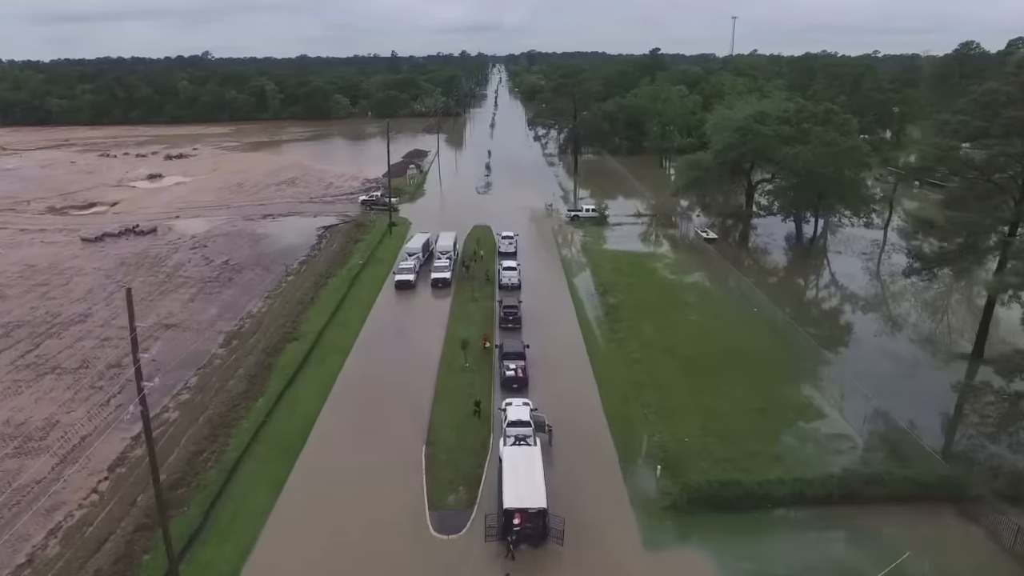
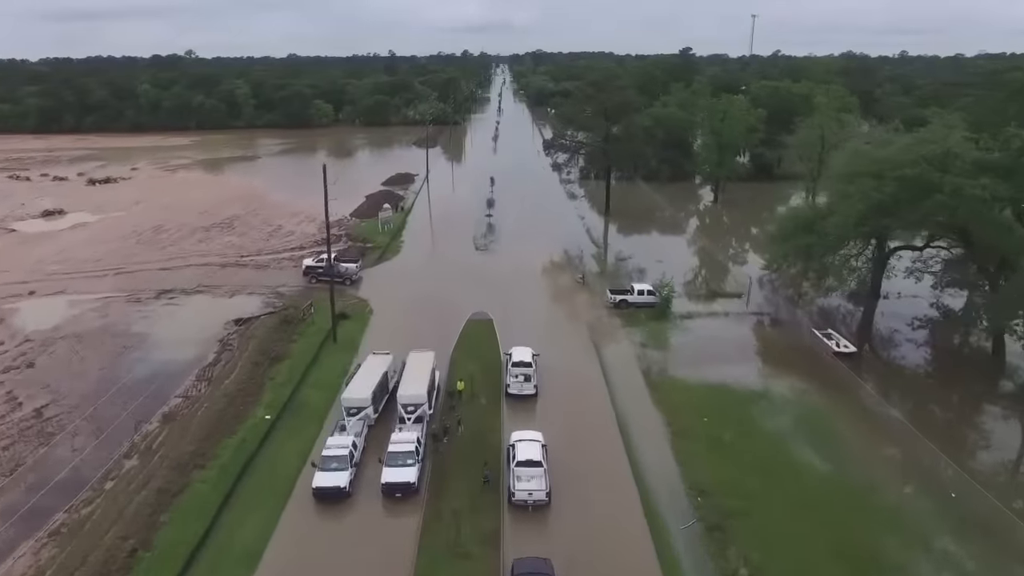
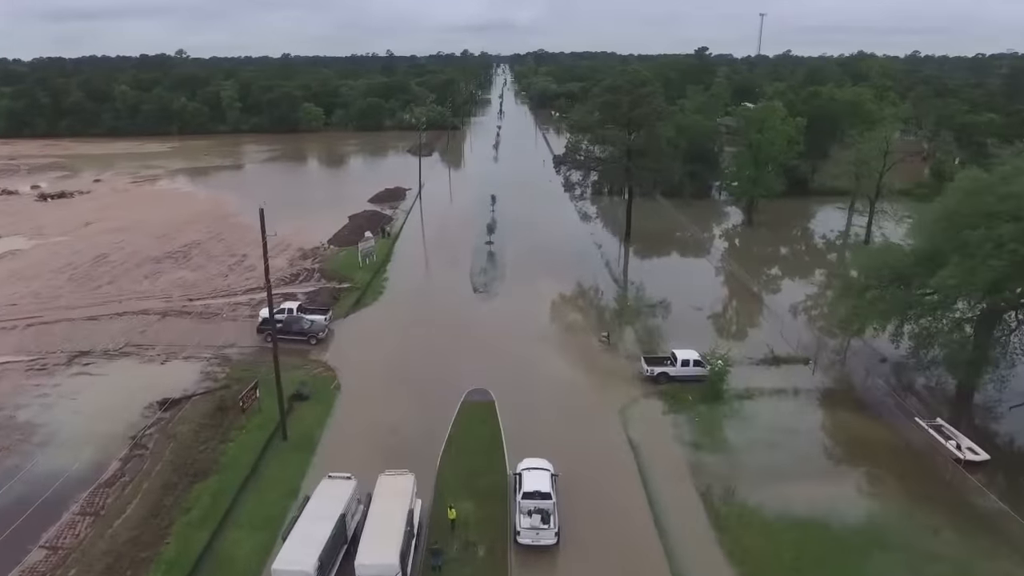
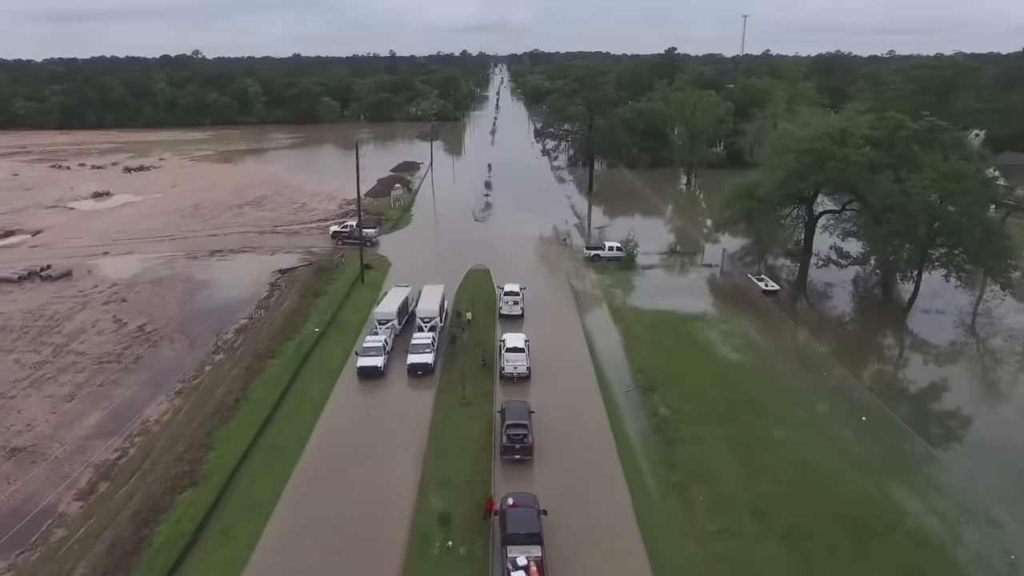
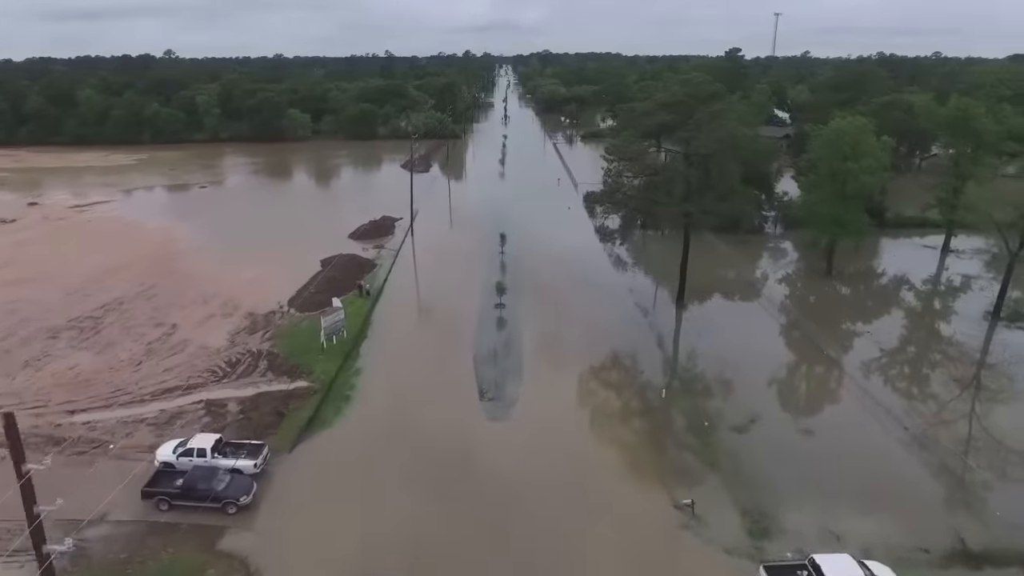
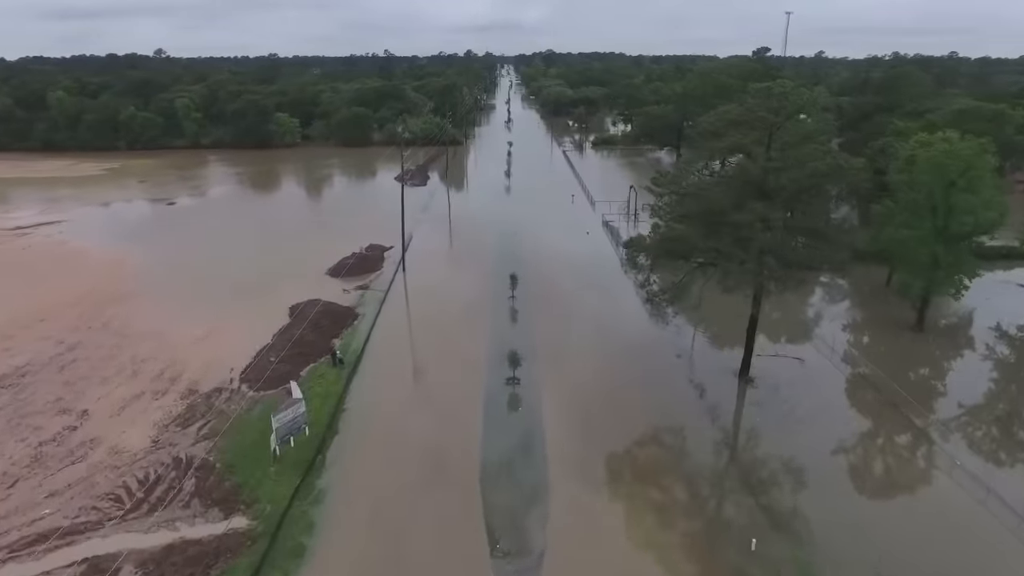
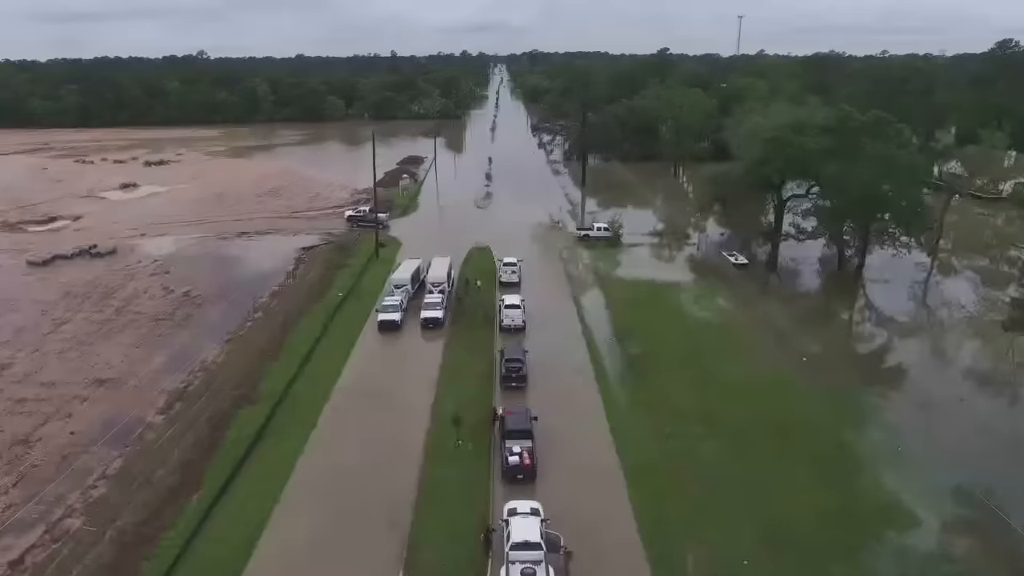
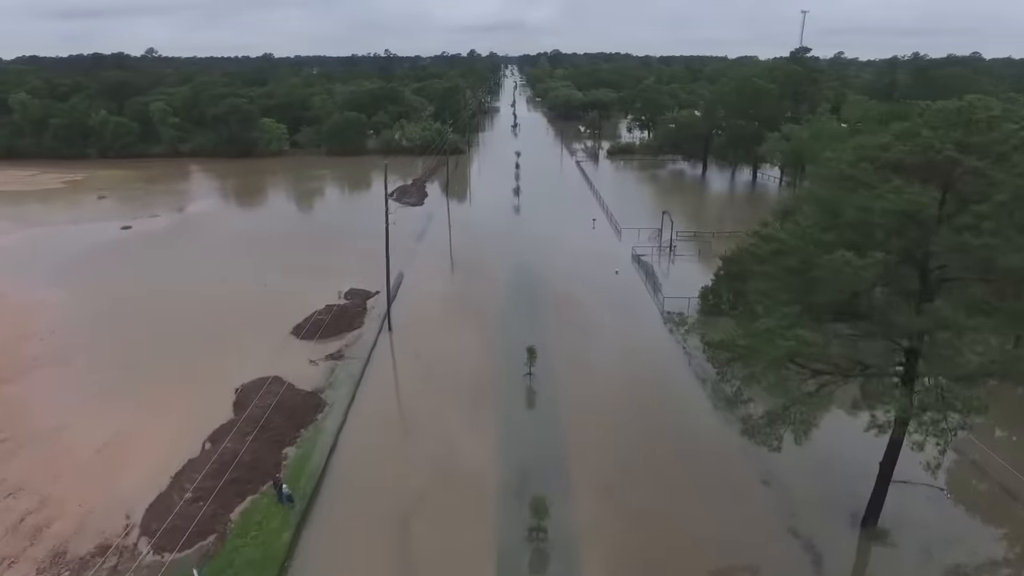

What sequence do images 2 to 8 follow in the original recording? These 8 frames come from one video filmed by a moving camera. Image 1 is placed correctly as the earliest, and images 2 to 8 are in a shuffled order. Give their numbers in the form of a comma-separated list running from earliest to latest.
7, 4, 2, 3, 5, 6, 8
